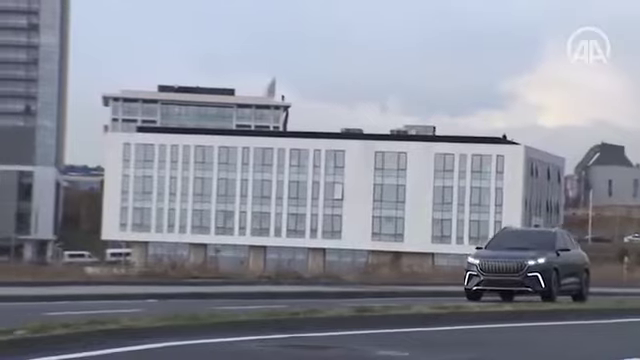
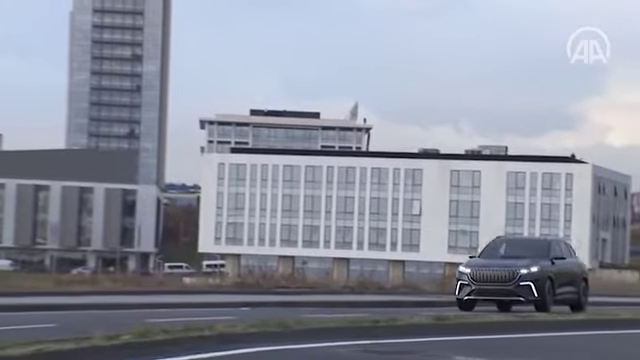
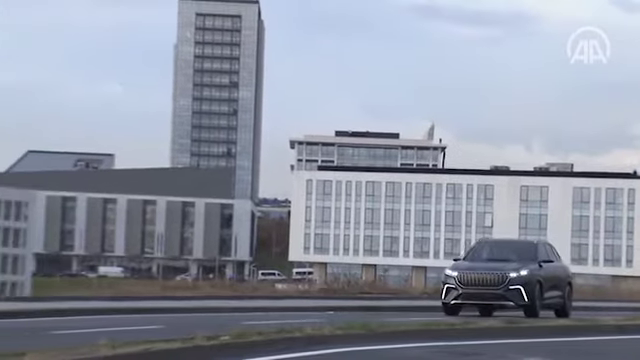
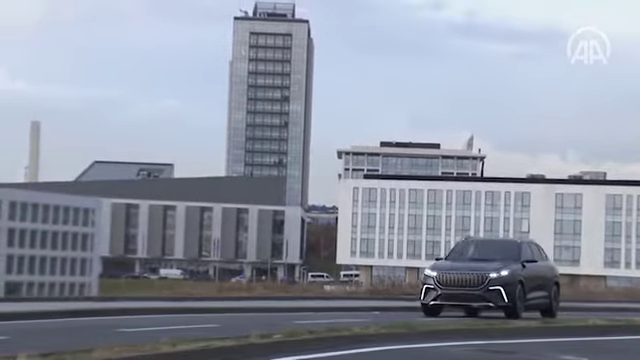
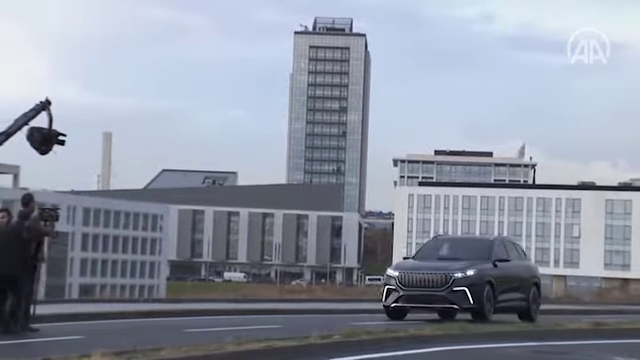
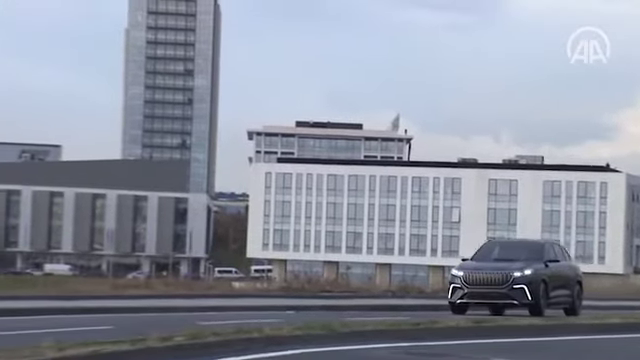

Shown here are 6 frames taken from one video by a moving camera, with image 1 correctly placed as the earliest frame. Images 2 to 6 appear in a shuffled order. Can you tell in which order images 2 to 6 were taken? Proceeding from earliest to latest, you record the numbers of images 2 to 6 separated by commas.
2, 6, 3, 4, 5
